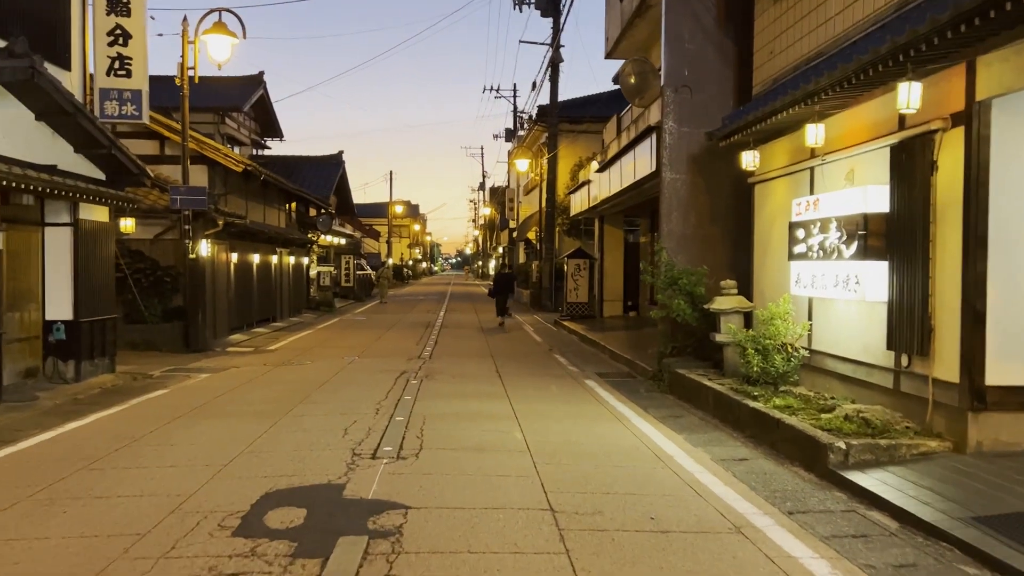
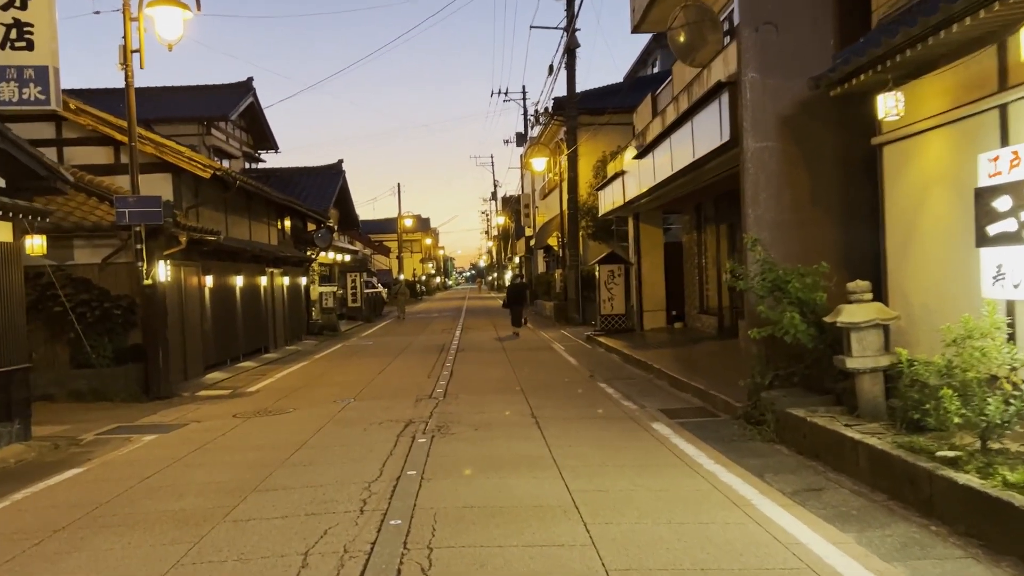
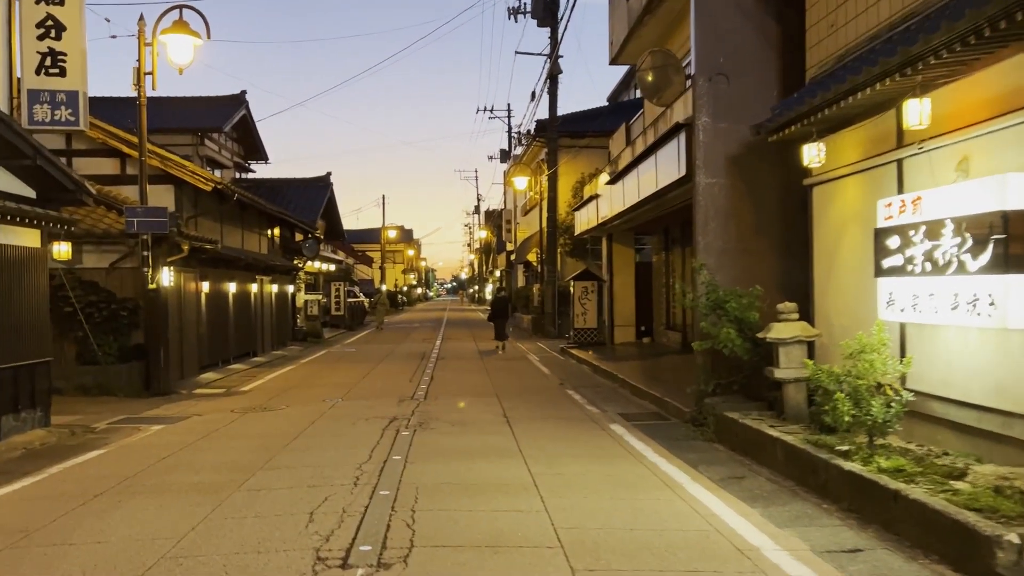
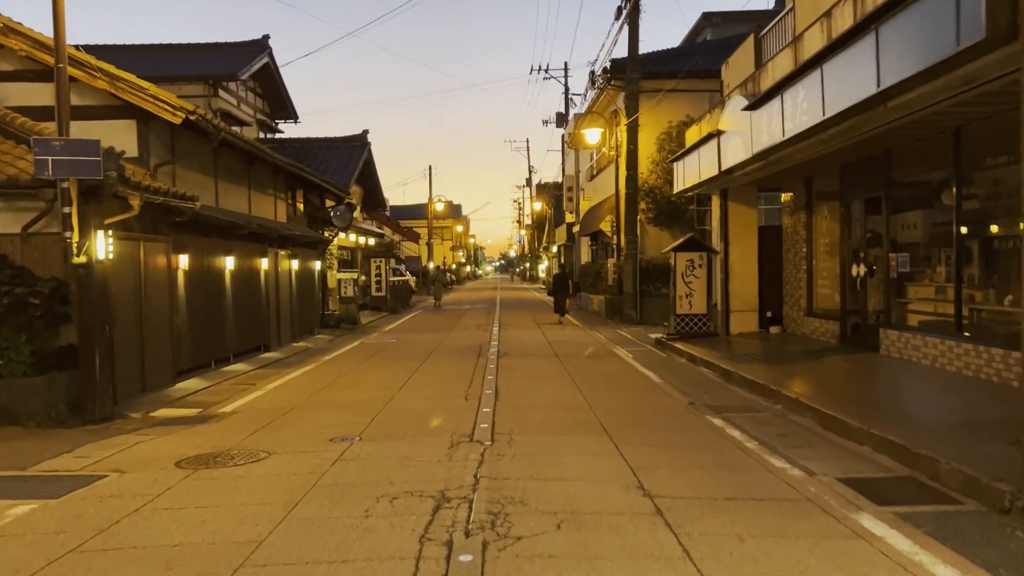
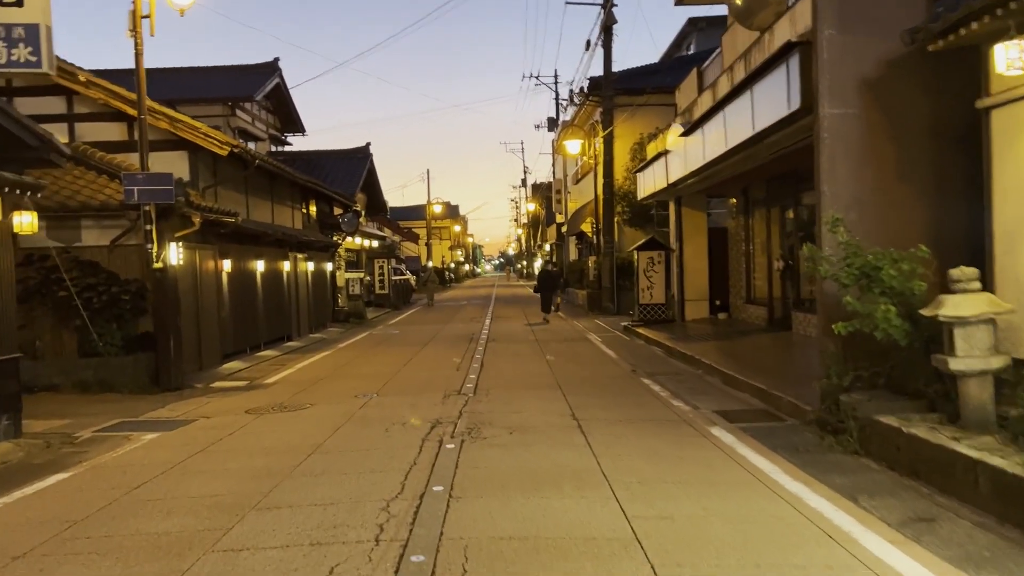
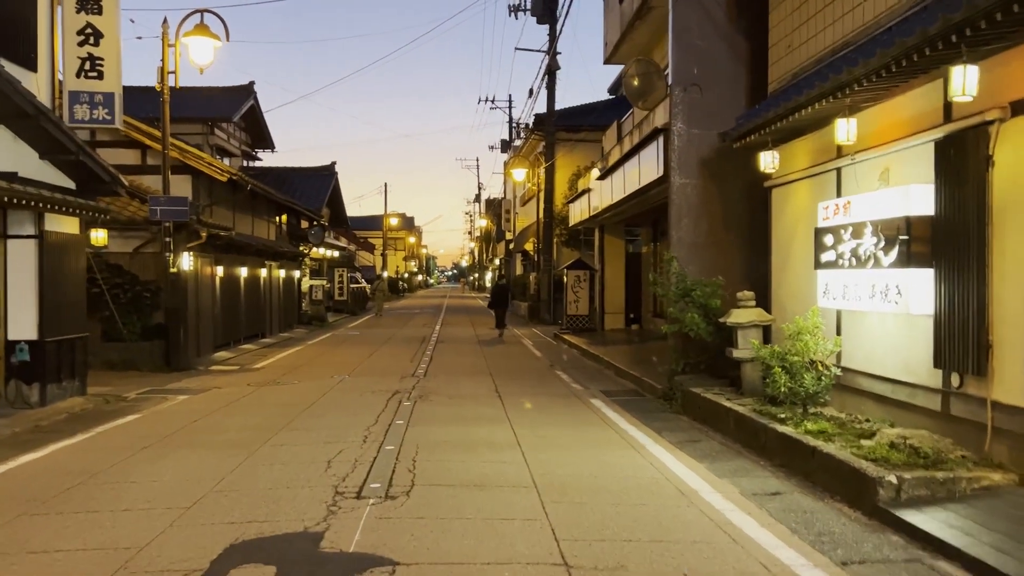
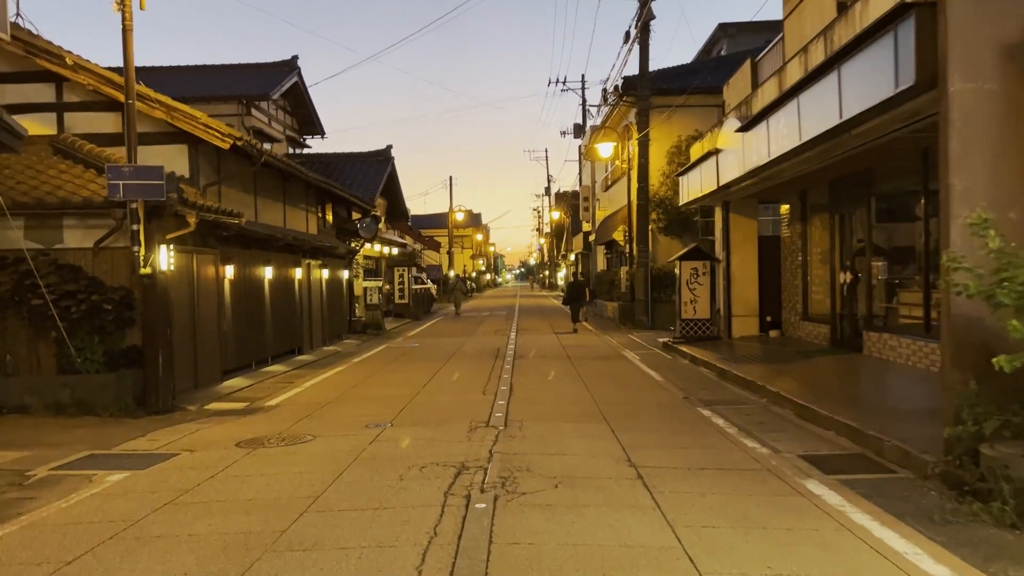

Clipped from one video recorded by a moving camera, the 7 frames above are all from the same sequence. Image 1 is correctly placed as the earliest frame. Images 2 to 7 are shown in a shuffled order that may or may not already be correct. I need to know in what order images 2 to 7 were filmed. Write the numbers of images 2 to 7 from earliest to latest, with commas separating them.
6, 3, 2, 5, 7, 4
